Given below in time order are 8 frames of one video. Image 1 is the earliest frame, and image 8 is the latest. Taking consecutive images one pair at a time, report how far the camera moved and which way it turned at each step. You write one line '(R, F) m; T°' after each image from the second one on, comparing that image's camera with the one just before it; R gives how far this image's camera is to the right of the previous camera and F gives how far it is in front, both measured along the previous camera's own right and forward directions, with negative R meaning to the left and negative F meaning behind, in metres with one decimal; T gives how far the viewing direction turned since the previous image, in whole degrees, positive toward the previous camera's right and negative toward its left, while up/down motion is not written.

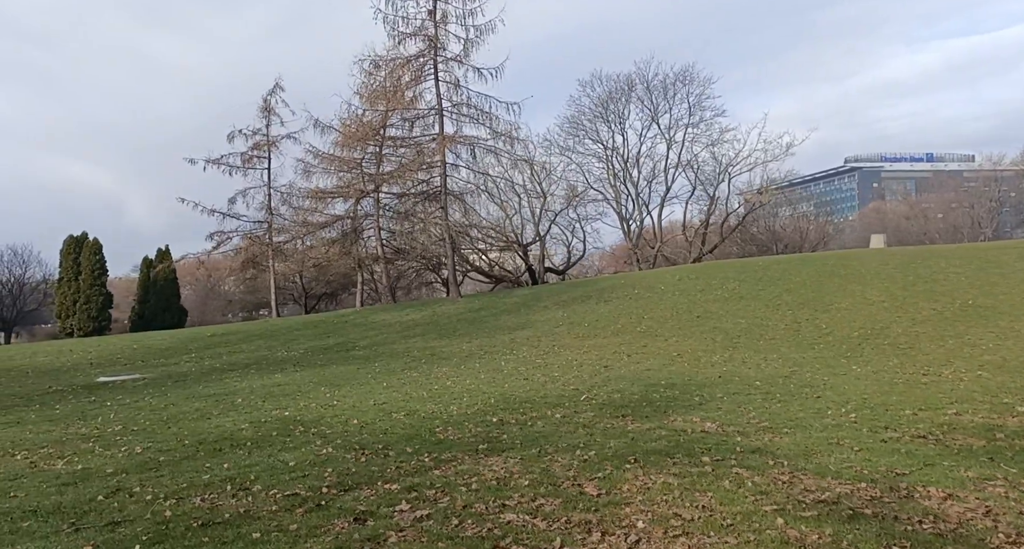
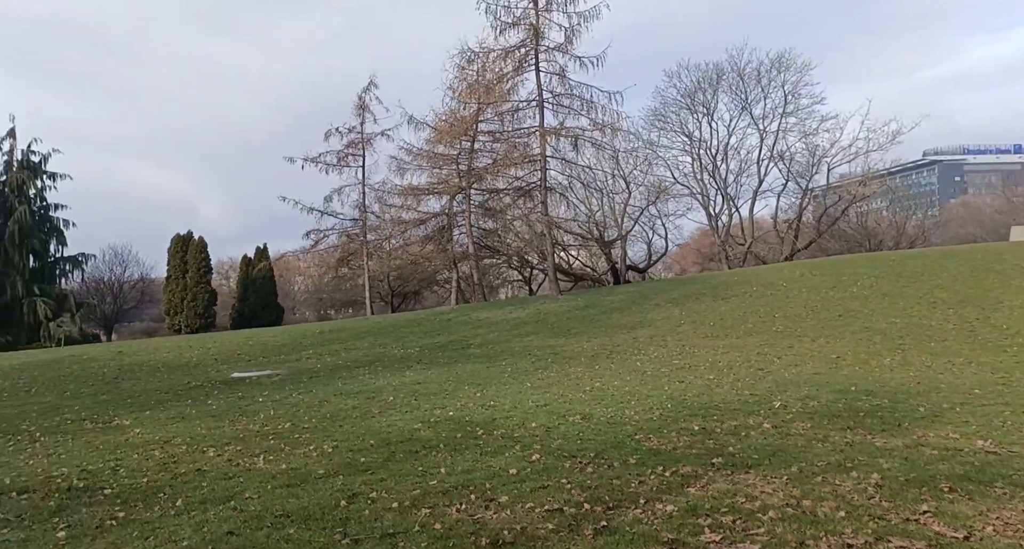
(-0.7, +0.1) m; -7°
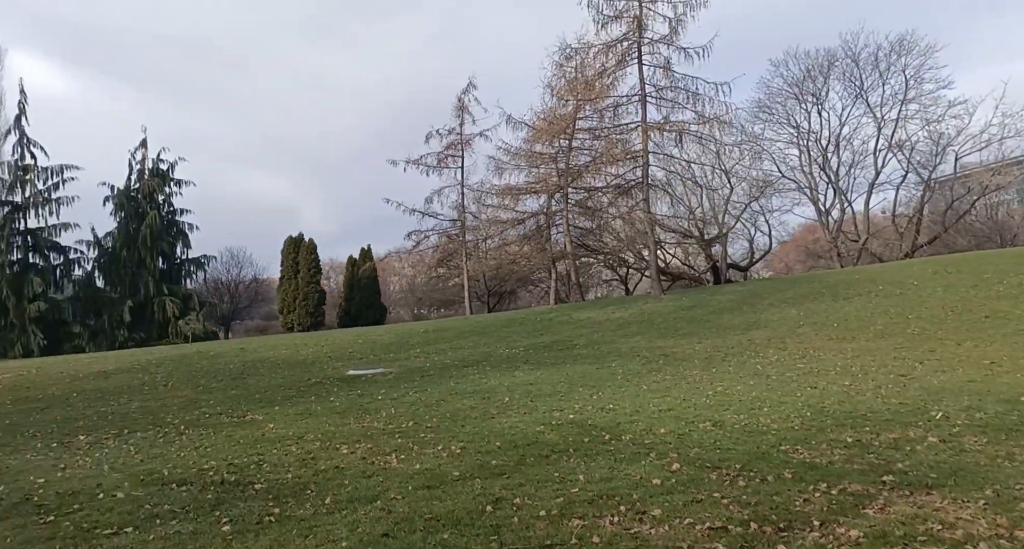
(-0.2, +0.1) m; -7°
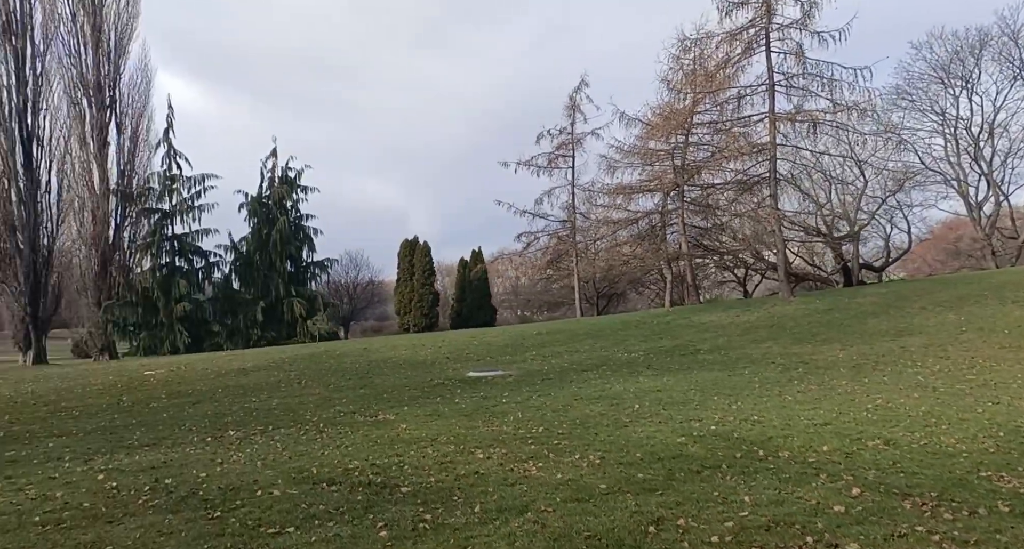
(-0.2, +0.3) m; -8°
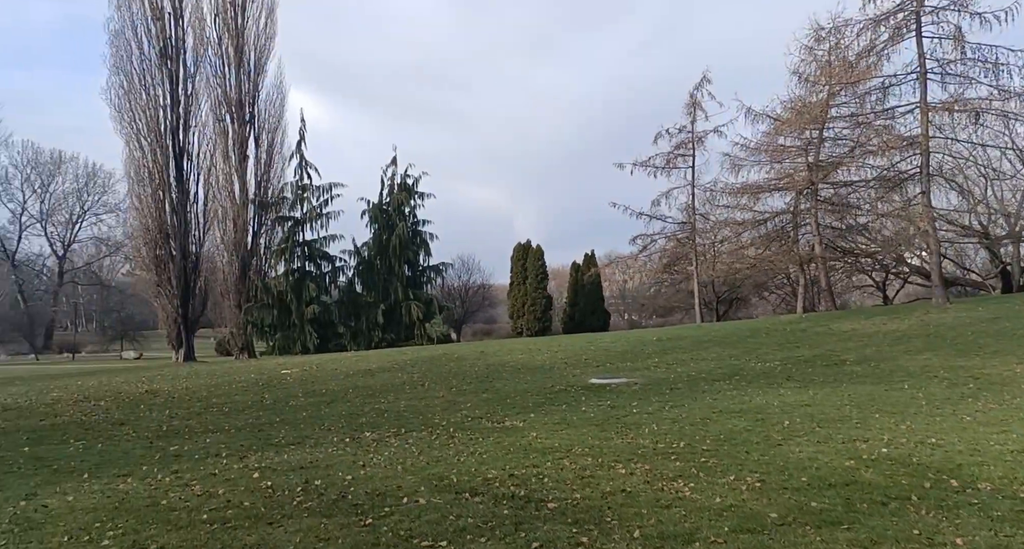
(-0.3, +0.3) m; -8°
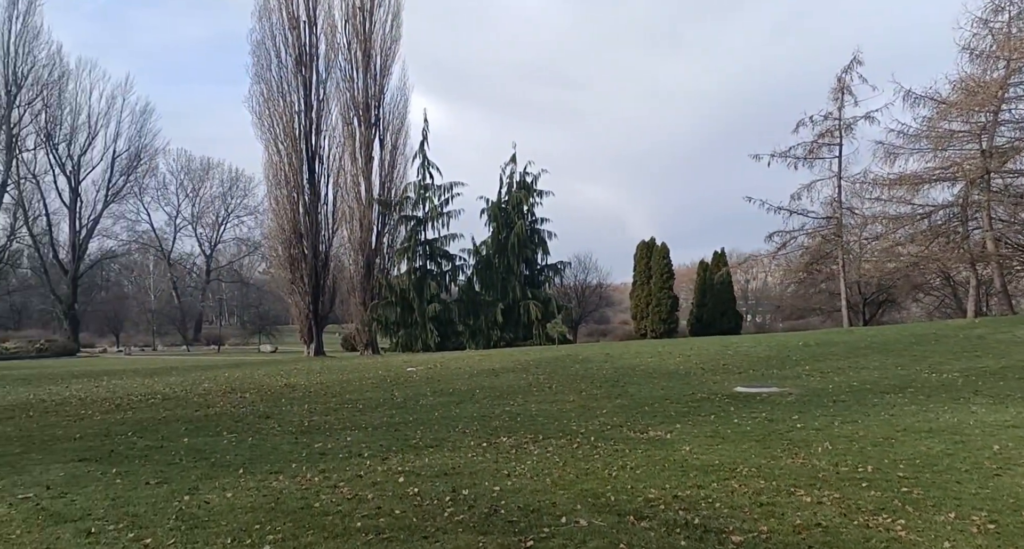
(-0.4, +0.6) m; -8°
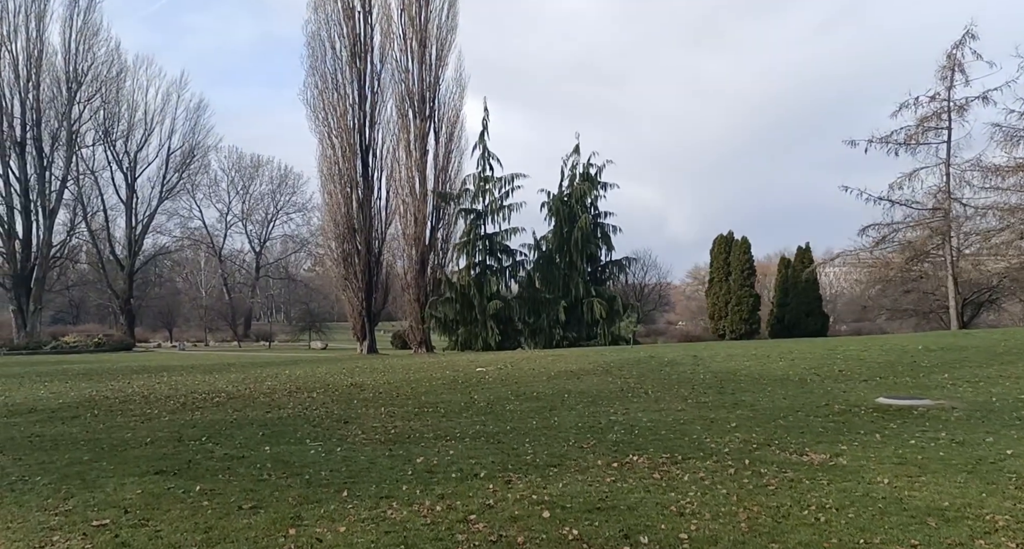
(-1.0, +1.4) m; -3°
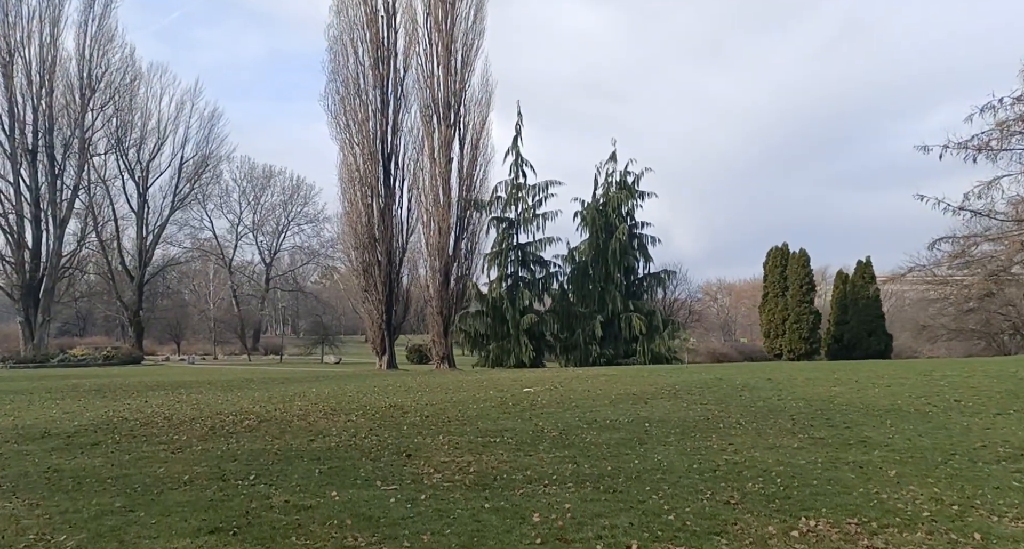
(-1.2, +1.7) m; 0°
